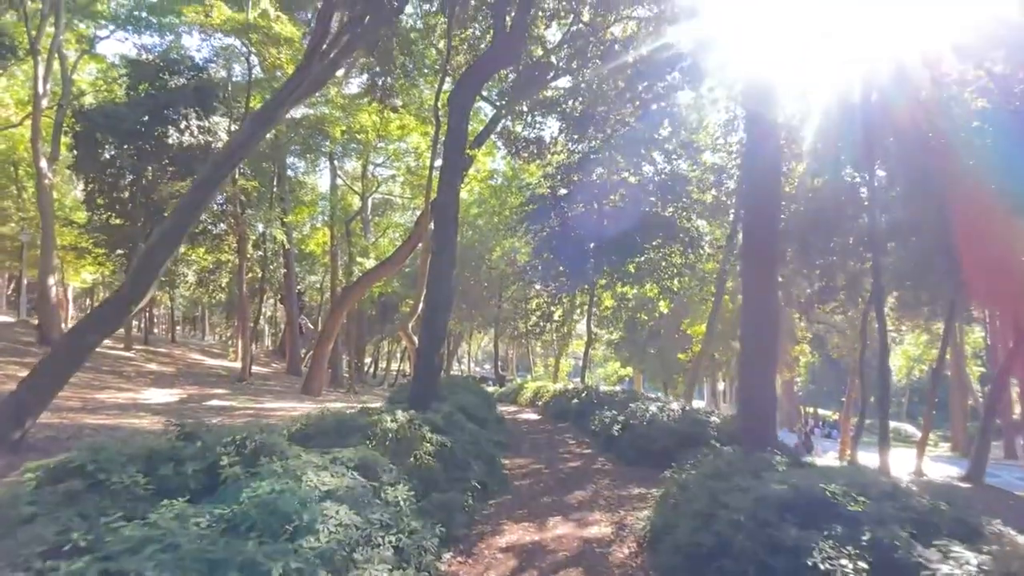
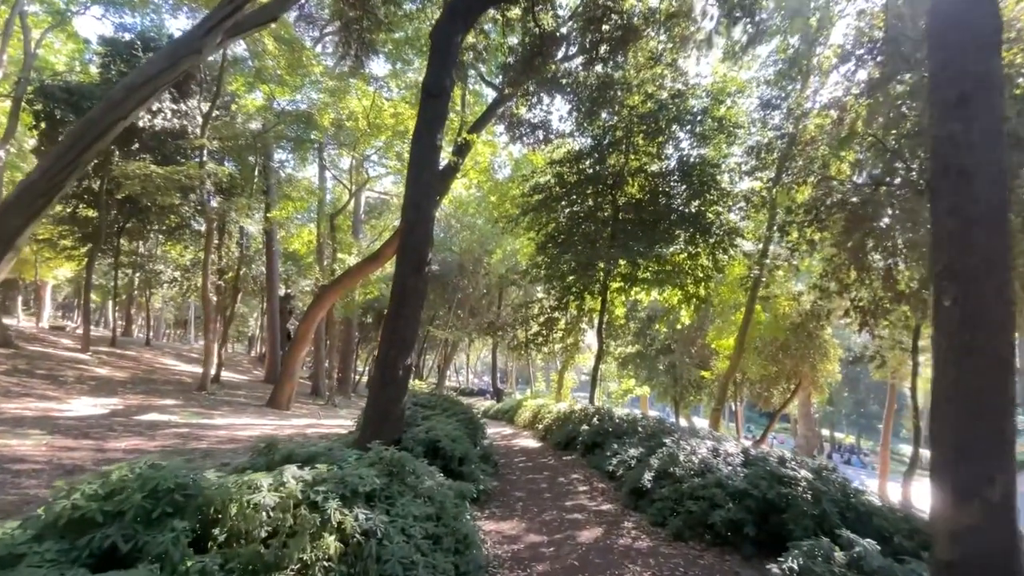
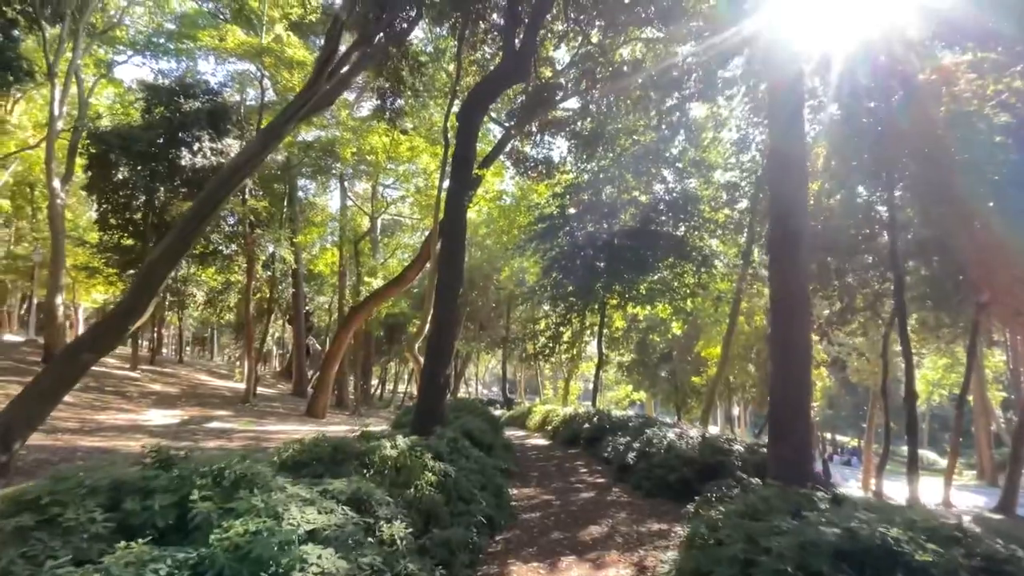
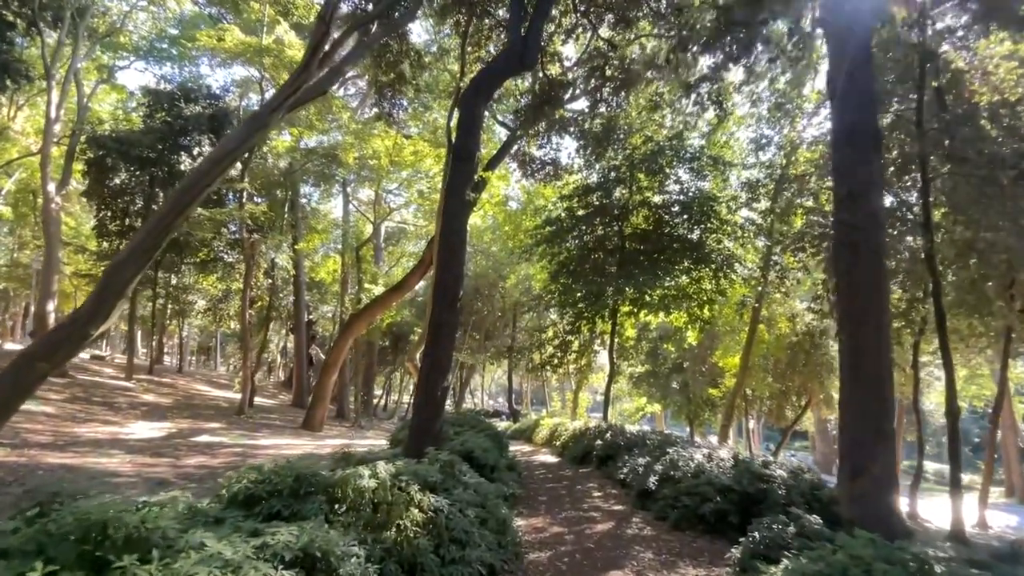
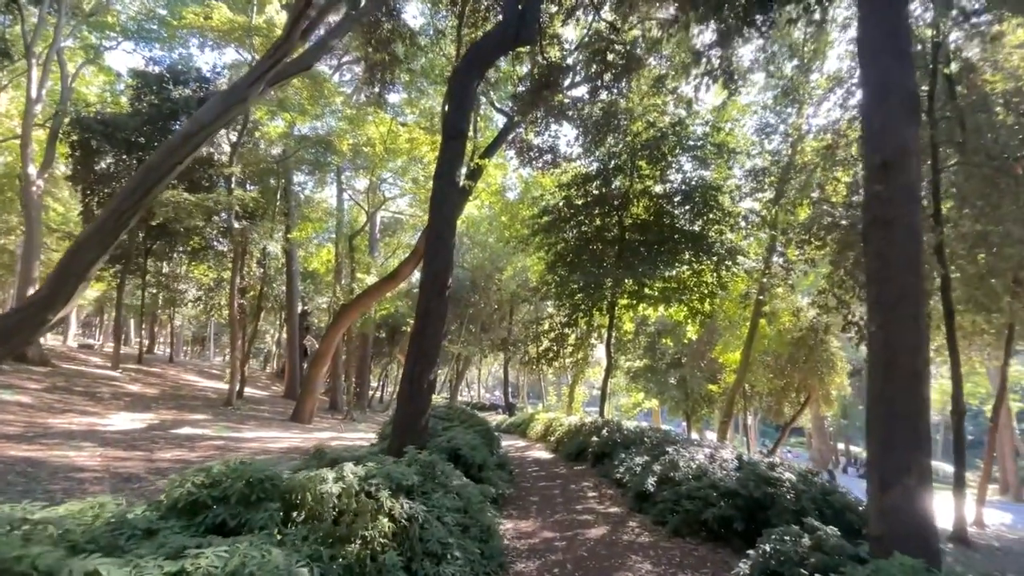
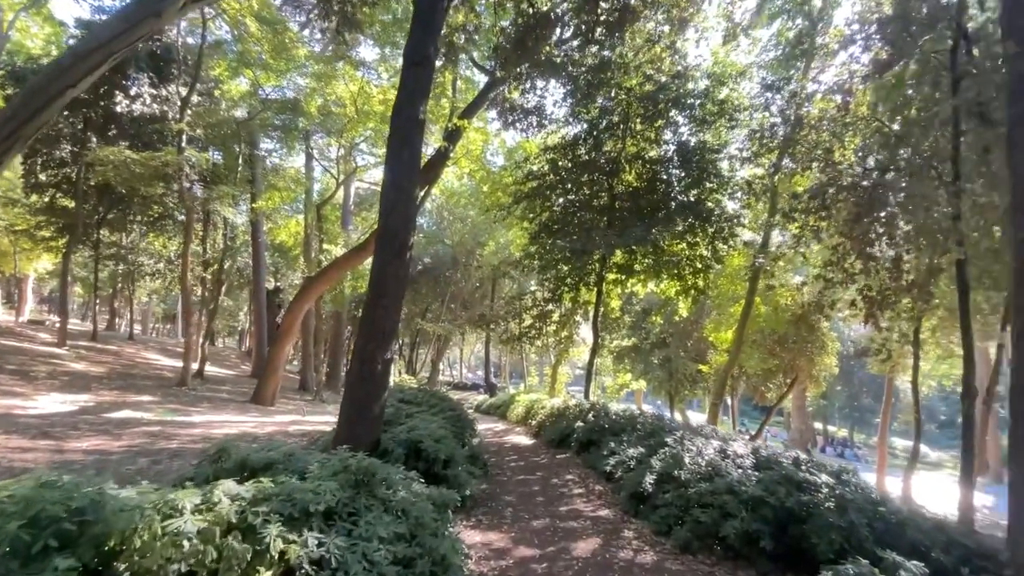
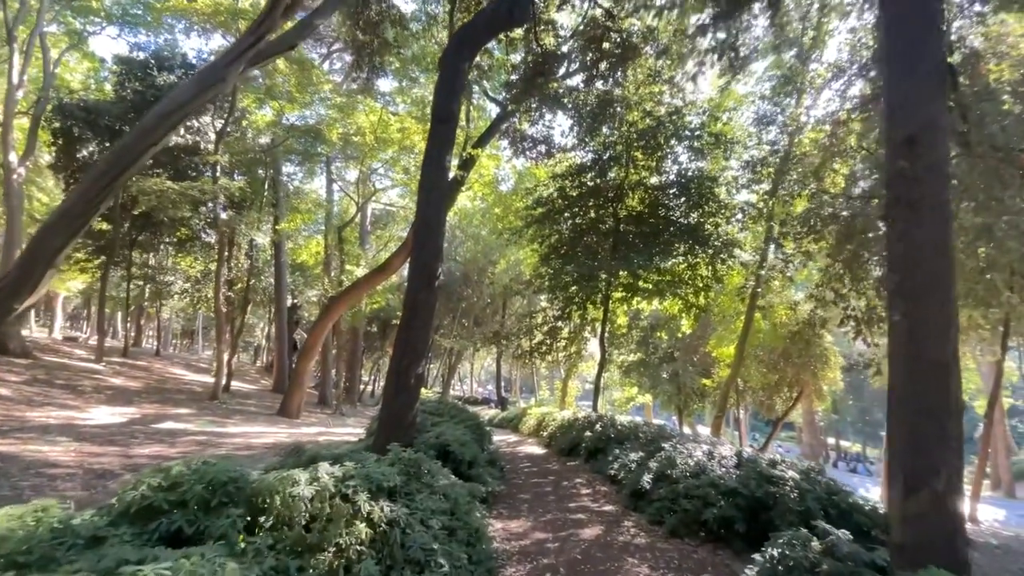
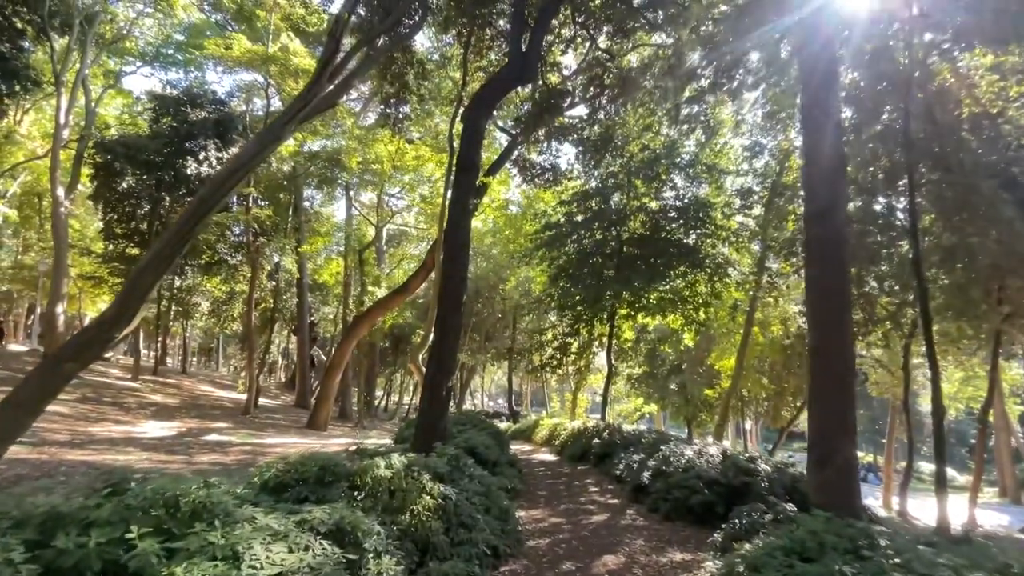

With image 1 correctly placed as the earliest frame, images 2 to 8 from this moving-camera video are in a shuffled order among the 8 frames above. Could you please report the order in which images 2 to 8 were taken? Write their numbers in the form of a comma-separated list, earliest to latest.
3, 8, 4, 5, 7, 2, 6
